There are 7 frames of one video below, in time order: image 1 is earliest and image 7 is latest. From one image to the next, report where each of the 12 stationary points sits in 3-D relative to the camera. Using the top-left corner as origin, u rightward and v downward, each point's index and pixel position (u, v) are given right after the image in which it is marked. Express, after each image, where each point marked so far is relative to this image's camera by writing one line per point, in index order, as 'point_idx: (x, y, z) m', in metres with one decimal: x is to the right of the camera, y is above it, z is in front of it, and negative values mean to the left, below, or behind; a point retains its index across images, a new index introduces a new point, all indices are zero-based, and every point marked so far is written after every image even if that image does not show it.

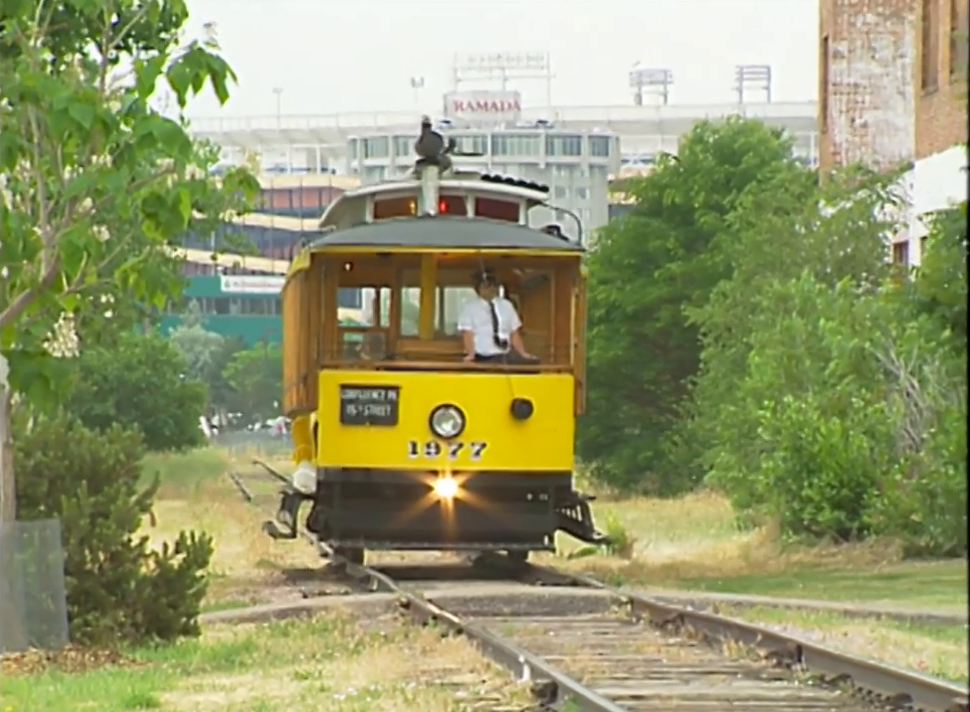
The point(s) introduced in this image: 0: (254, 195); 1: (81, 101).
0: (-1.1, +0.8, +12.6) m
1: (-1.8, +1.2, +11.2) m
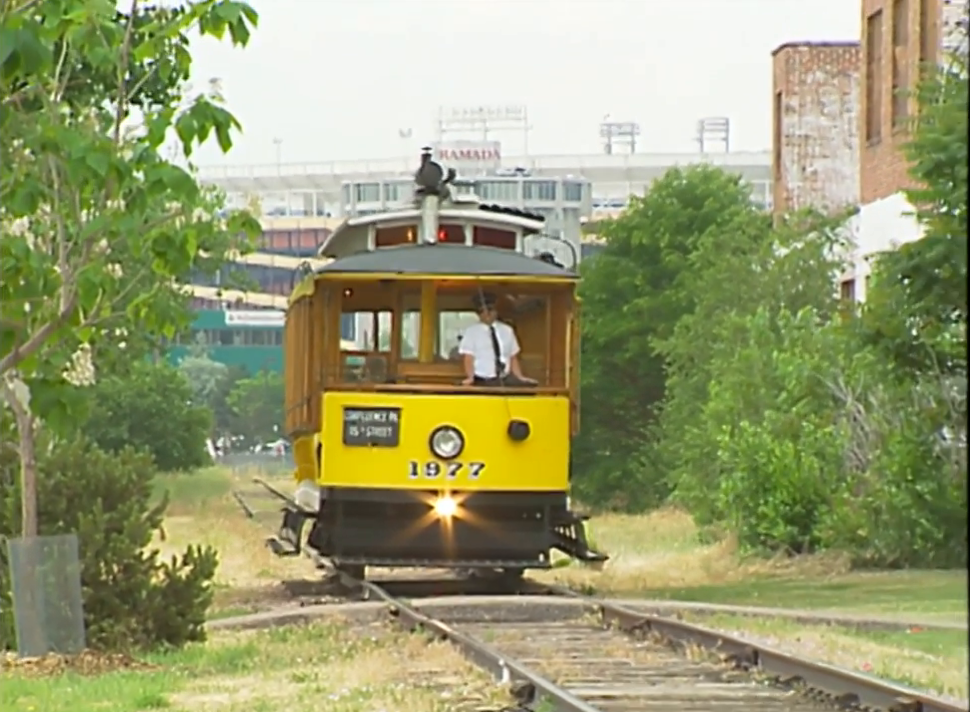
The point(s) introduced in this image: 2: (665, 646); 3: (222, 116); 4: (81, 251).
0: (-1.2, +0.7, +13.8) m
1: (-1.9, +1.0, +12.4) m
2: (+1.0, -1.7, +15.4) m
3: (-1.2, +1.2, +12.0) m
4: (-2.2, +0.6, +13.9) m
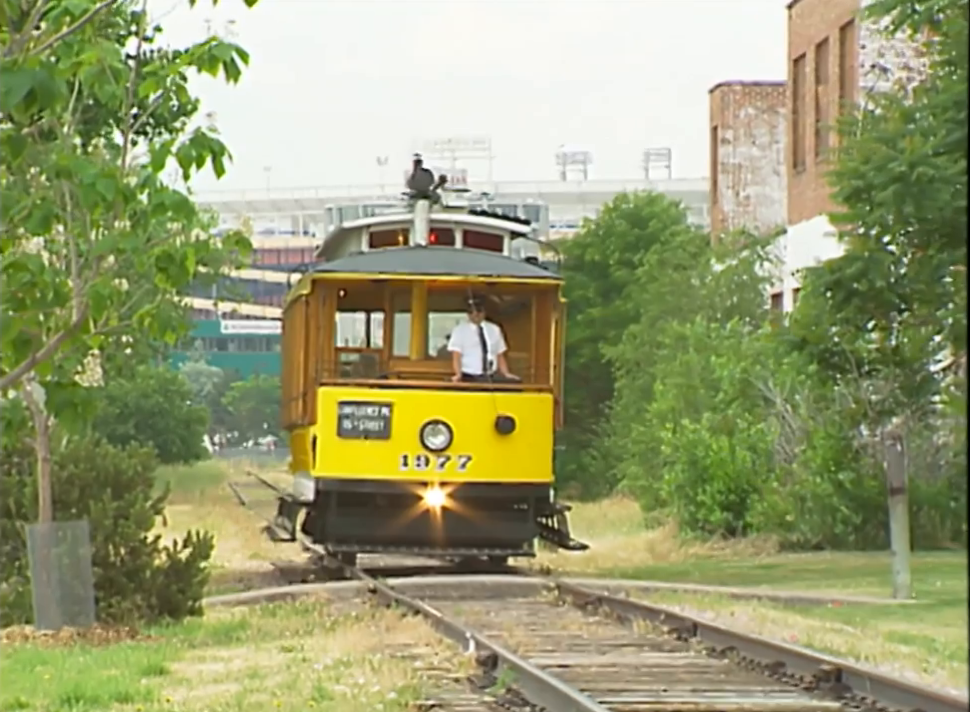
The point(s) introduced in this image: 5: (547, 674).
0: (-1.4, +0.6, +15.4) m
1: (-2.1, +1.0, +14.0) m
2: (+0.8, -1.8, +17.0) m
3: (-1.4, +1.2, +13.6) m
4: (-2.4, +0.5, +15.5) m
5: (+0.4, -1.9, +15.0) m
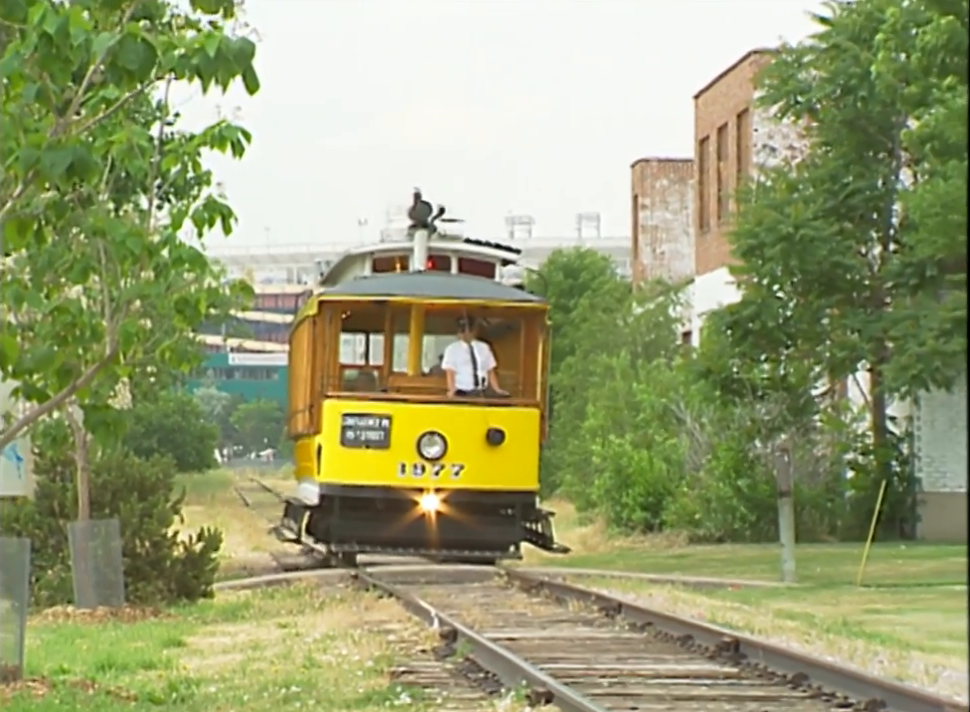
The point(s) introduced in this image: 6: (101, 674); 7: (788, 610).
0: (-1.7, +0.4, +18.7) m
1: (-2.4, +0.8, +17.3) m
2: (+0.6, -2.0, +20.3) m
3: (-1.7, +1.0, +16.9) m
4: (-2.7, +0.3, +18.8) m
5: (+0.1, -2.1, +18.3) m
6: (-2.7, -2.3, +18.1) m
7: (+2.3, -1.9, +19.2) m
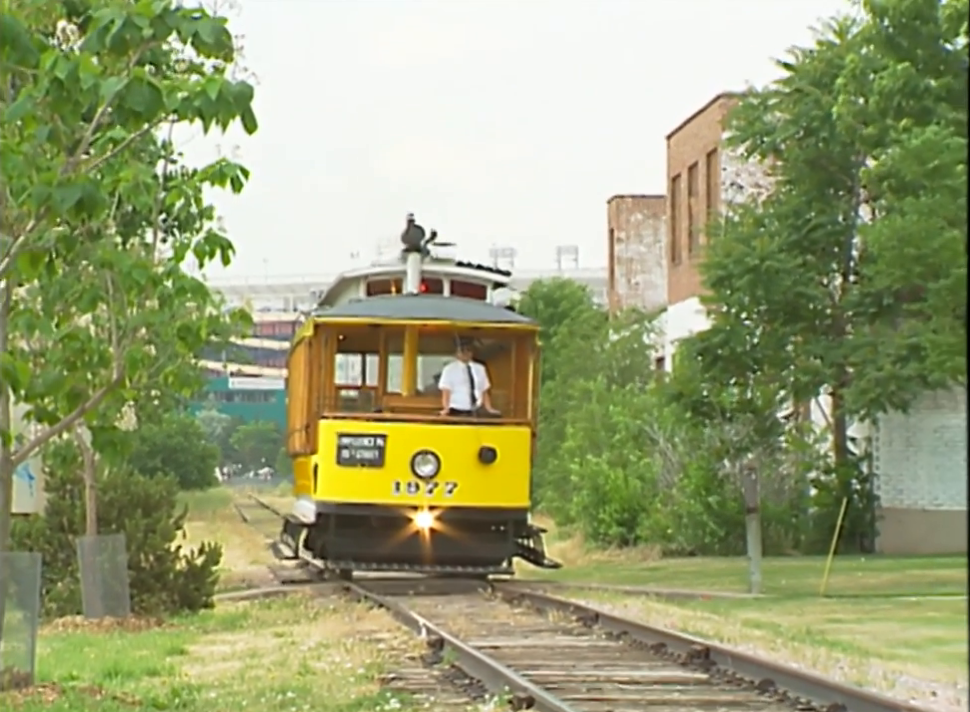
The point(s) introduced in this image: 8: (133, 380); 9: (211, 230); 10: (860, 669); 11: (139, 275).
0: (-1.8, +0.2, +19.8) m
1: (-2.5, +0.6, +18.5) m
2: (+0.4, -2.2, +21.4) m
3: (-1.8, +0.8, +18.1) m
4: (-2.8, +0.1, +20.0) m
5: (0.0, -2.3, +19.4) m
6: (-2.9, -2.5, +19.3) m
7: (+2.2, -2.1, +20.3) m
8: (-2.7, -0.2, +19.3) m
9: (-2.0, +0.9, +18.3) m
10: (+2.8, -2.3, +18.7) m
11: (-2.5, +0.6, +18.7) m
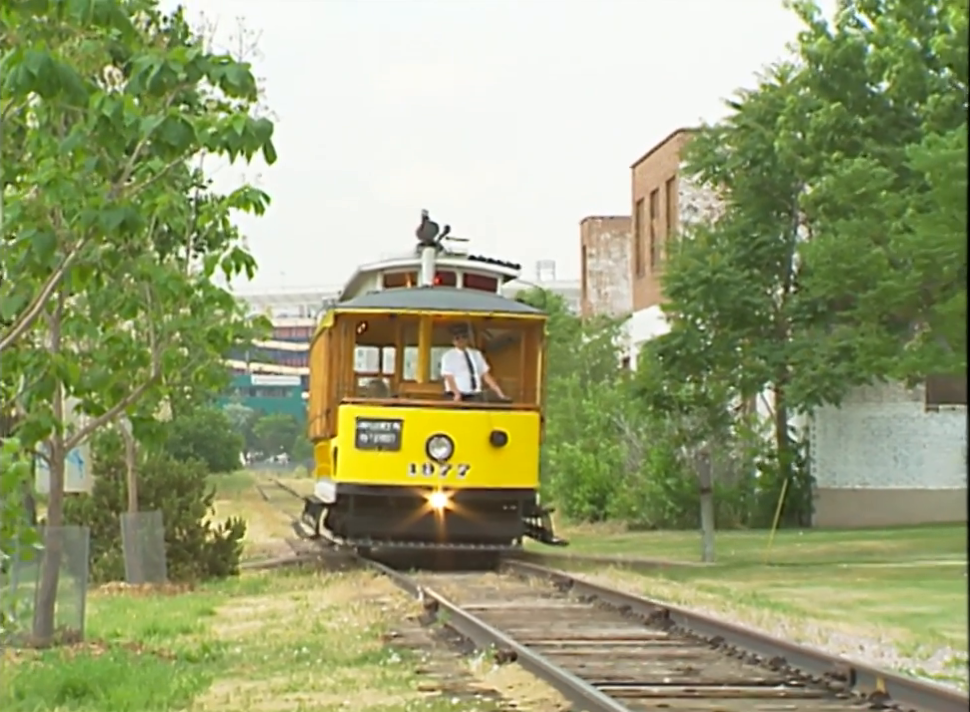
0: (-1.9, +0.2, +22.9) m
1: (-2.6, +0.6, +21.5) m
2: (+0.4, -2.2, +24.4) m
3: (-2.0, +0.8, +21.1) m
4: (-2.9, +0.1, +23.0) m
5: (-0.1, -2.3, +22.4) m
6: (-3.0, -2.5, +22.3) m
7: (+2.1, -2.1, +23.3) m
8: (-2.8, -0.2, +22.3) m
9: (-2.1, +0.9, +21.3) m
10: (+2.7, -2.3, +21.7) m
11: (-2.7, +0.6, +21.8) m
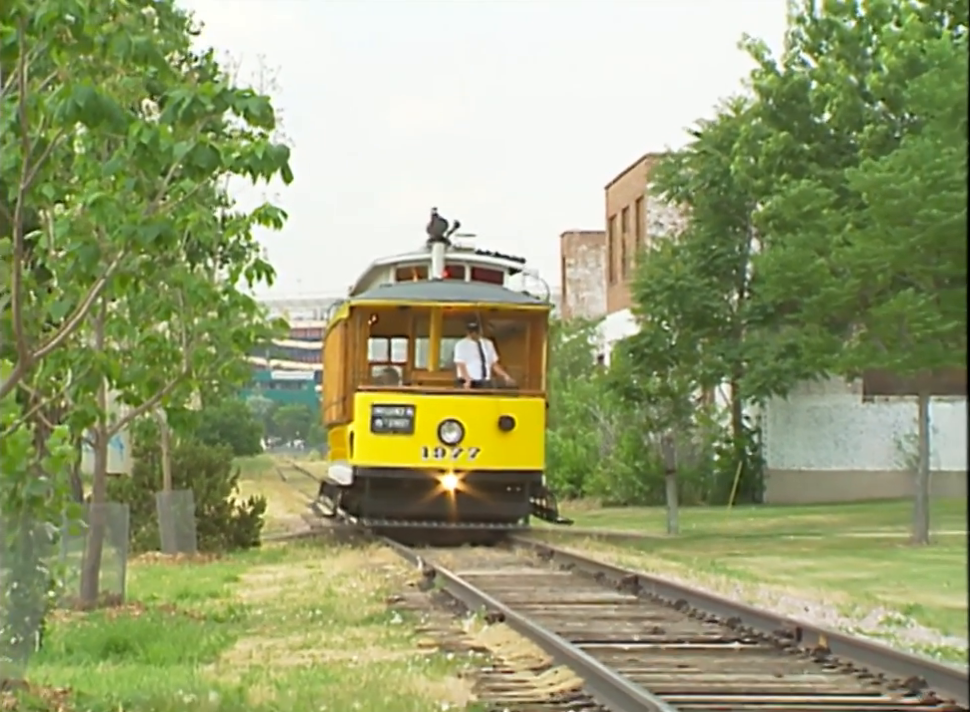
0: (-2.0, +0.3, +26.0) m
1: (-2.7, +0.6, +24.6) m
2: (+0.3, -2.1, +27.6) m
3: (-2.1, +0.8, +24.2) m
4: (-3.0, +0.2, +26.1) m
5: (-0.2, -2.3, +25.6) m
6: (-3.1, -2.4, +25.5) m
7: (+2.0, -2.1, +26.4) m
8: (-2.9, -0.2, +25.4) m
9: (-2.2, +0.9, +24.5) m
10: (+2.6, -2.3, +24.8) m
11: (-2.8, +0.6, +24.9) m
